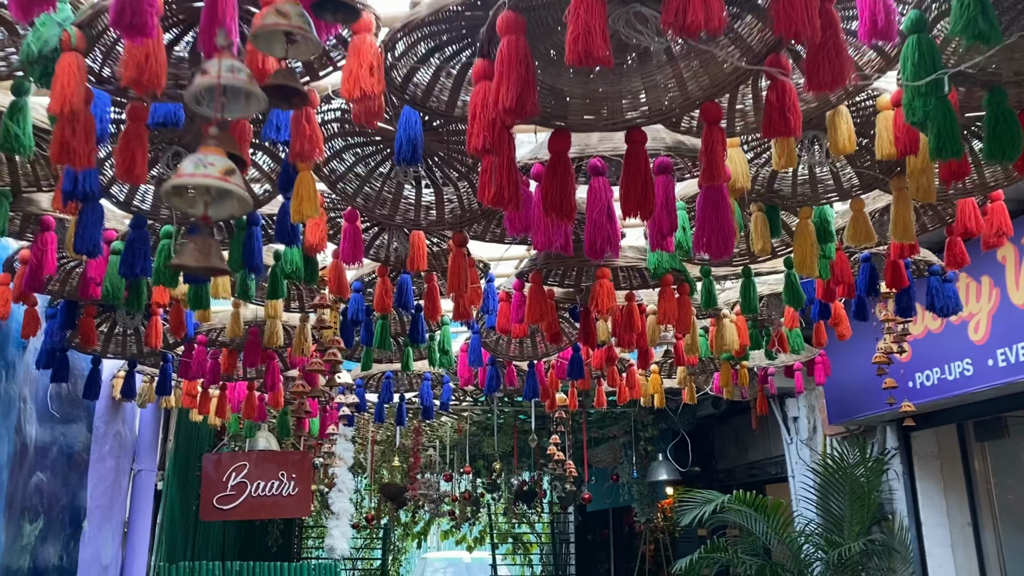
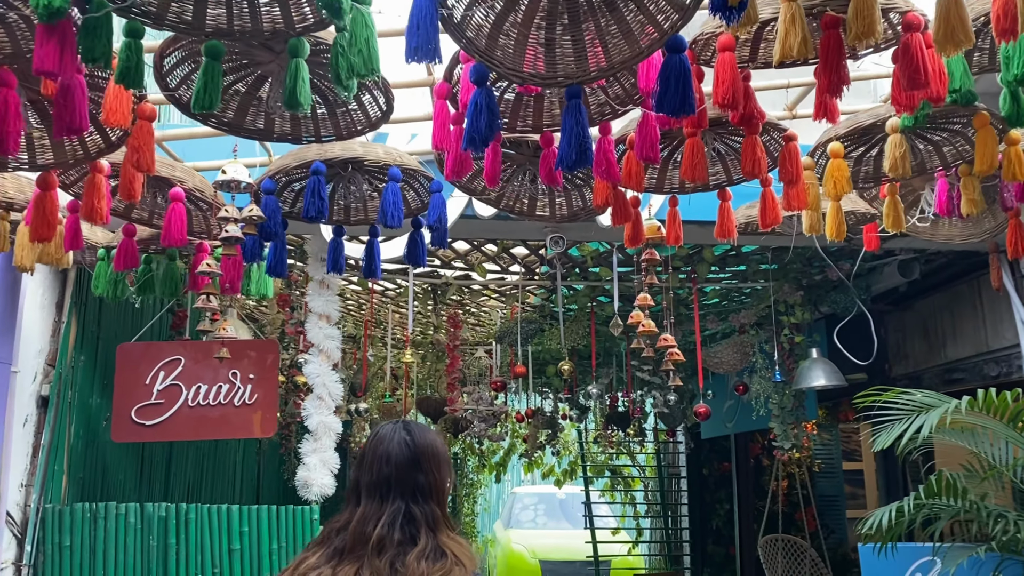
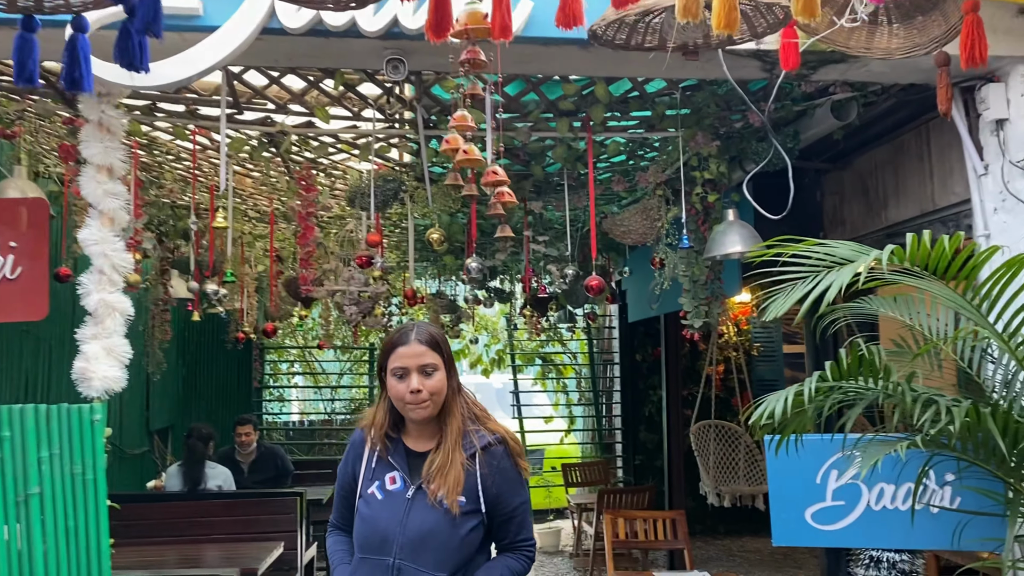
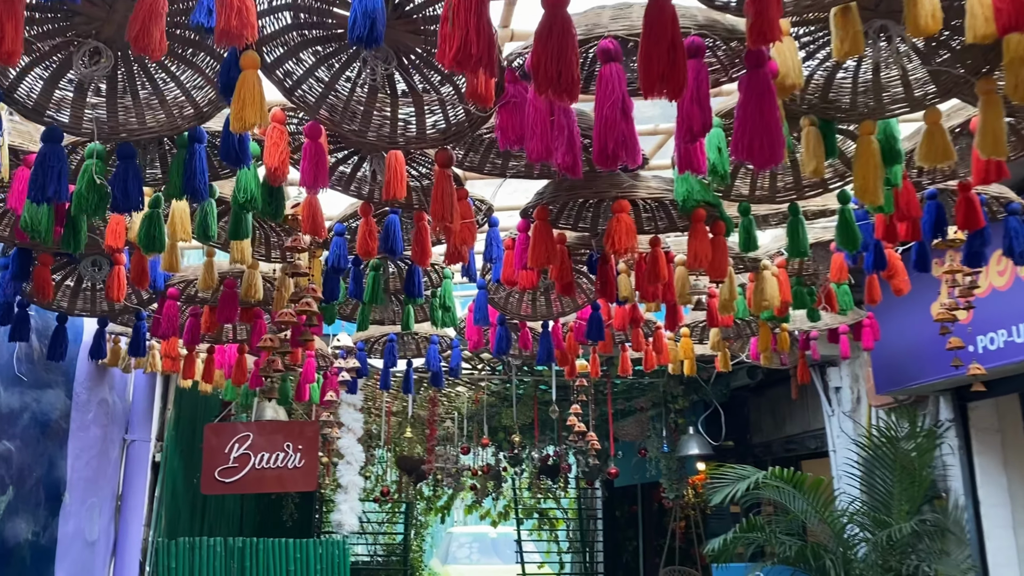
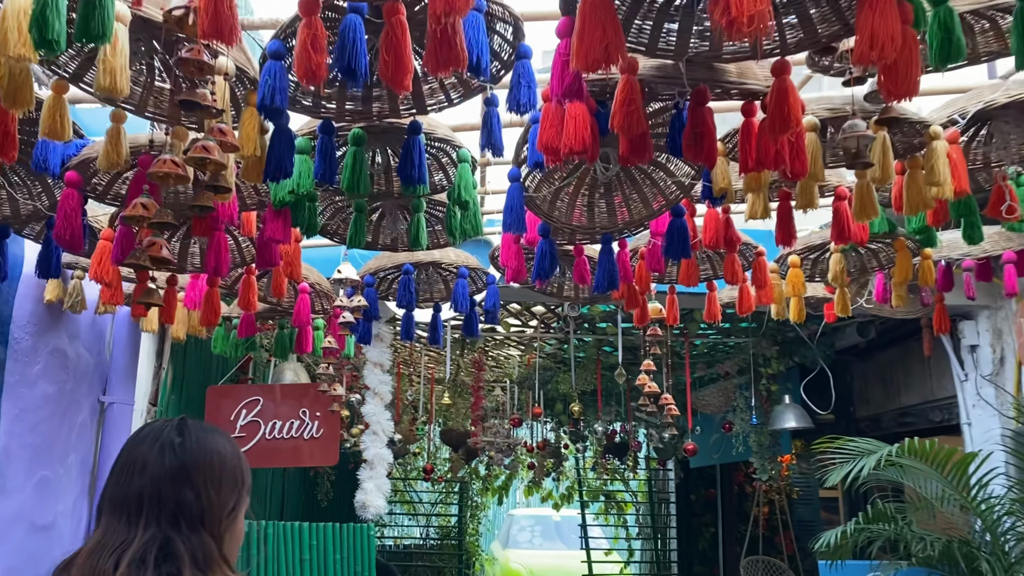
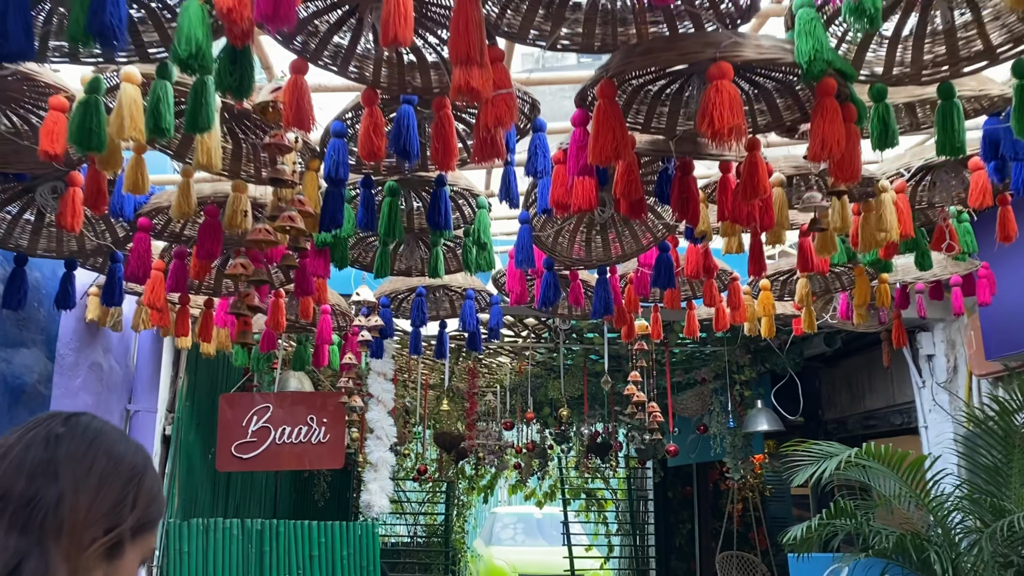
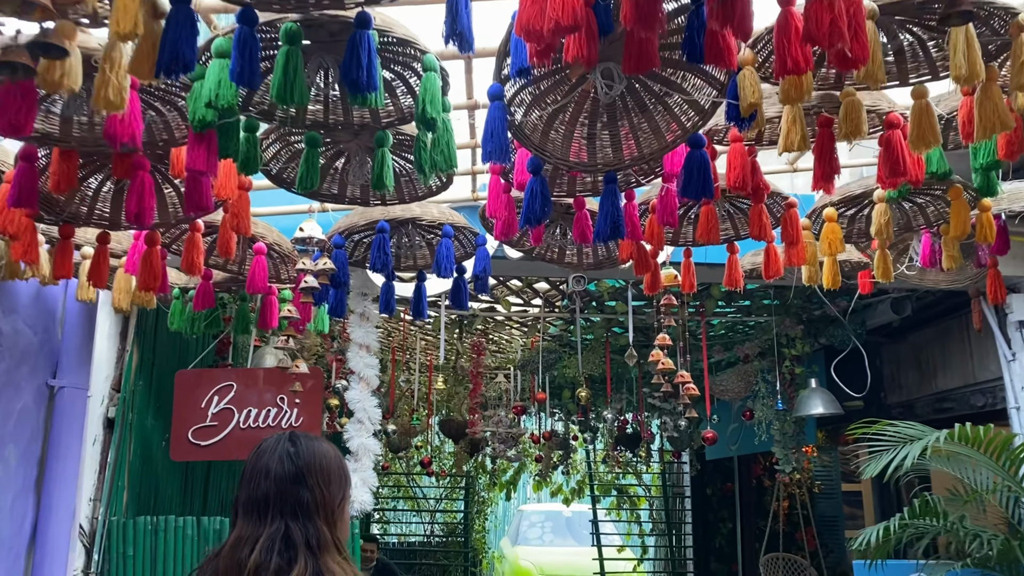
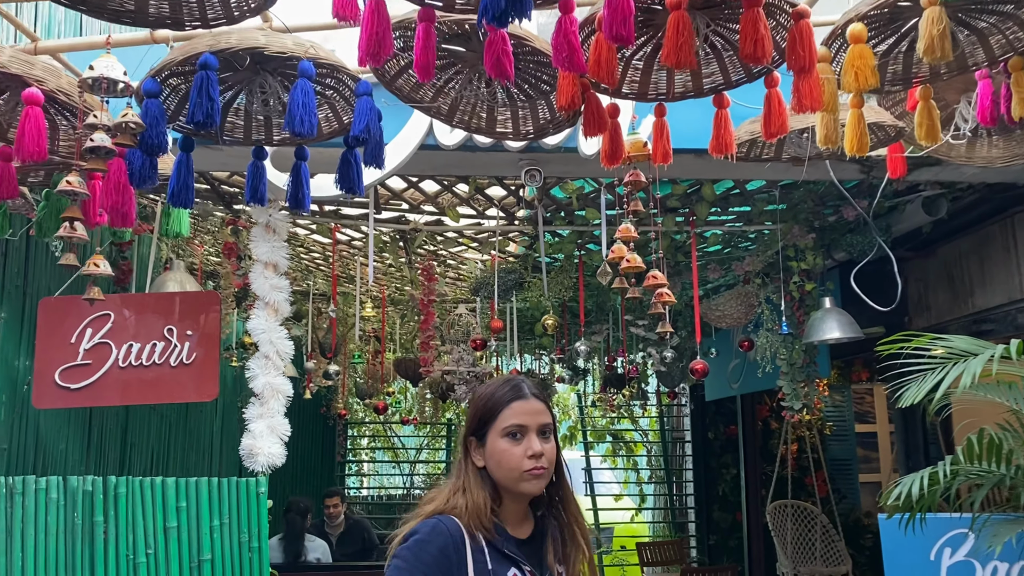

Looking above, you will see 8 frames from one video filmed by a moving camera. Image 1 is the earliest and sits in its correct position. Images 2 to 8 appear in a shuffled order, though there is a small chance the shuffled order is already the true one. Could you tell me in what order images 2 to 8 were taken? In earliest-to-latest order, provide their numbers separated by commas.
4, 6, 5, 7, 2, 8, 3
